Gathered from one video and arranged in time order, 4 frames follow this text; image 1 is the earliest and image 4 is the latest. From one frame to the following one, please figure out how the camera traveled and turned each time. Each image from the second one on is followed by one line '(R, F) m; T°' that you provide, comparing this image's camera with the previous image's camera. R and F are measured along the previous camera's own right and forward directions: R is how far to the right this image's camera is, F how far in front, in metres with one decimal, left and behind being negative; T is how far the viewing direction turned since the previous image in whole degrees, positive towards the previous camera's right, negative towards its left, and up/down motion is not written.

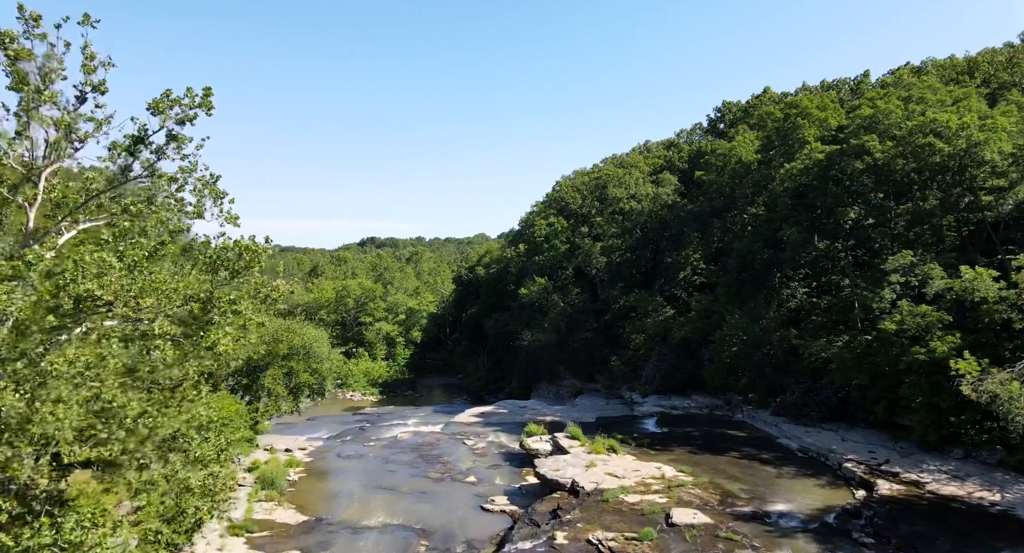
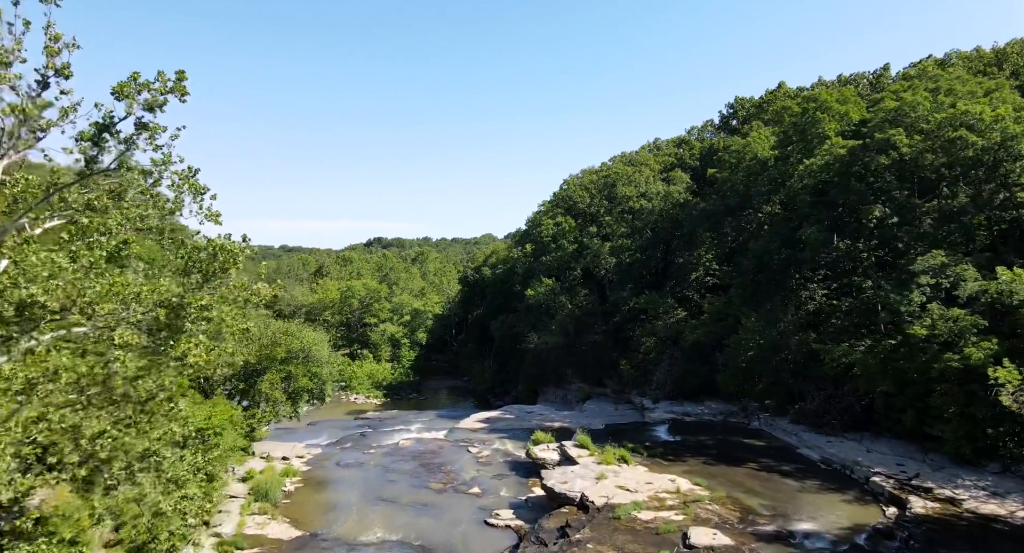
(0.0, +1.4) m; -1°
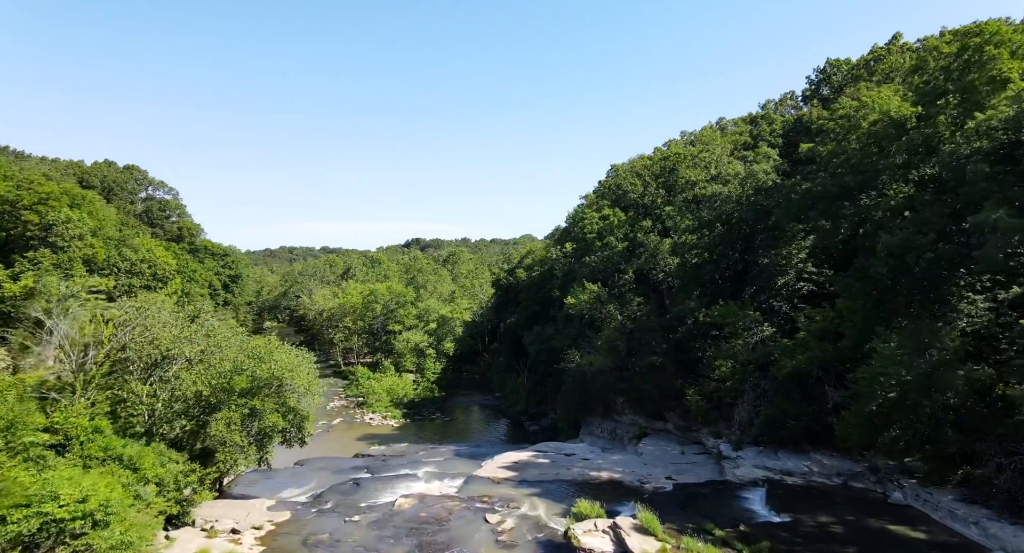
(+0.2, +9.7) m; -3°
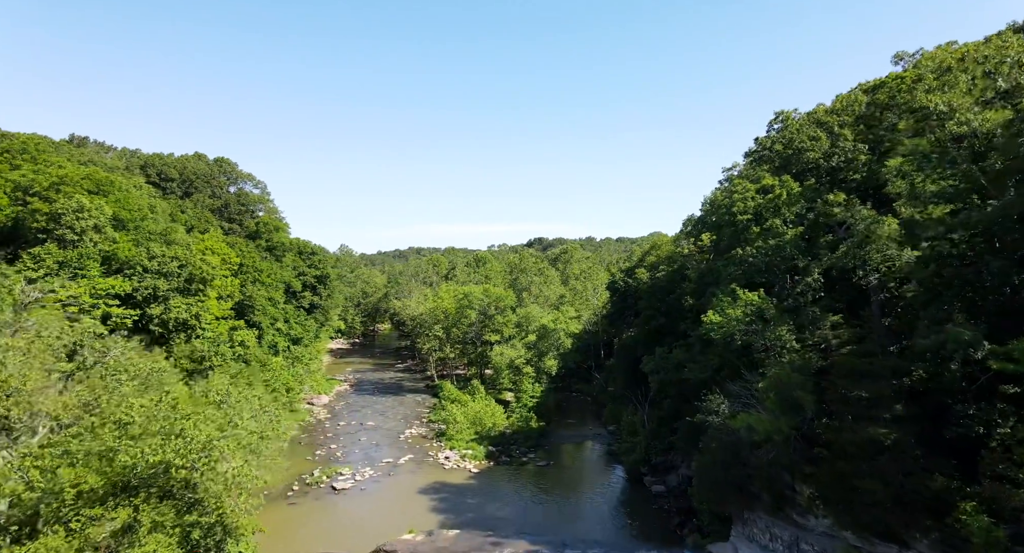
(+0.6, +15.5) m; -10°
